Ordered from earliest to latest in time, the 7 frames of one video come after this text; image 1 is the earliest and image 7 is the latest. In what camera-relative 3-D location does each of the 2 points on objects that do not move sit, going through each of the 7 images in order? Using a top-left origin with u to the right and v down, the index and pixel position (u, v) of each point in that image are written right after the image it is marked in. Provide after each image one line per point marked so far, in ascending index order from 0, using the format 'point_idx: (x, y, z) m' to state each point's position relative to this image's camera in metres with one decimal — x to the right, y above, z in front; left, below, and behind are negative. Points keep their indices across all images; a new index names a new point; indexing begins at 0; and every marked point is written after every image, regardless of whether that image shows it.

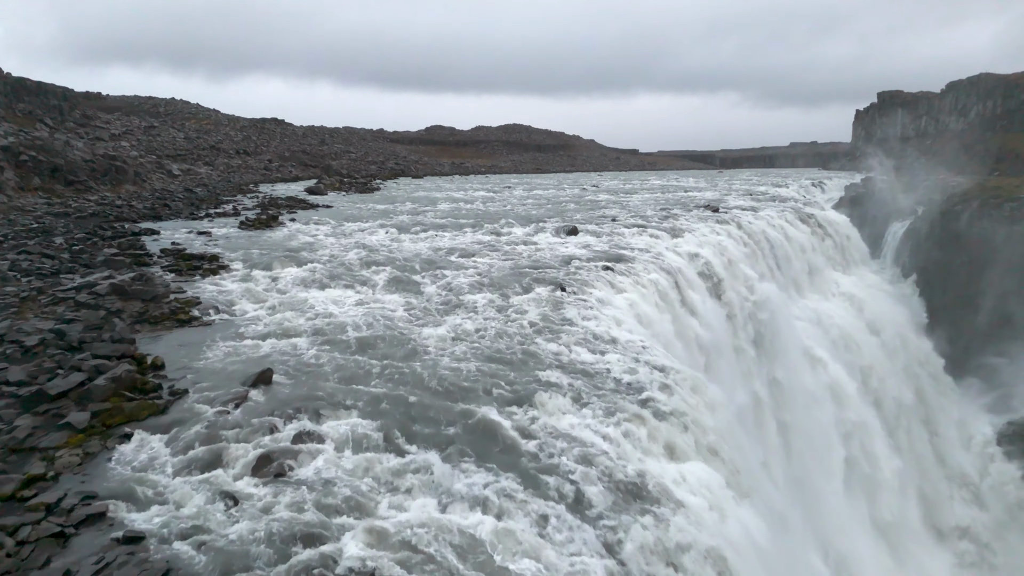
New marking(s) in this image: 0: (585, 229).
0: (+1.5, +1.2, +15.1) m
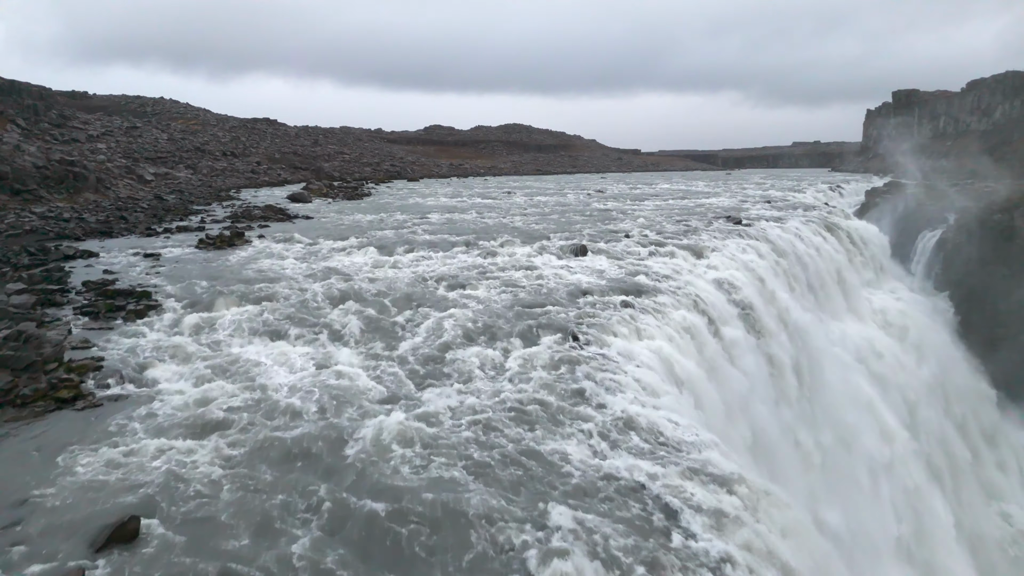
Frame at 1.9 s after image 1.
0: (+1.5, +0.7, +13.1) m
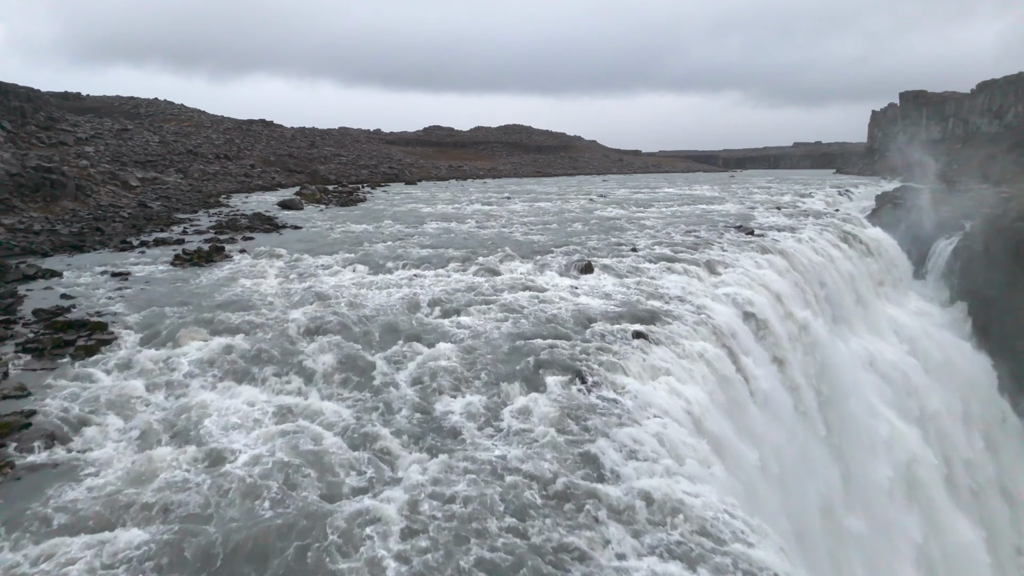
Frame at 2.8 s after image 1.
0: (+1.5, +0.4, +12.2) m
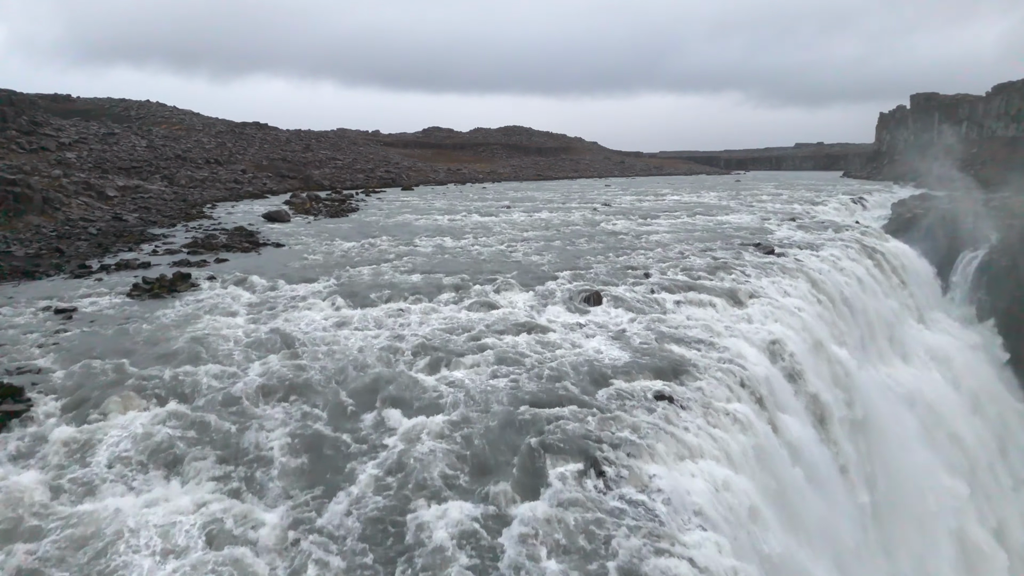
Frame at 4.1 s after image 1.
0: (+1.5, -0.1, +10.8) m
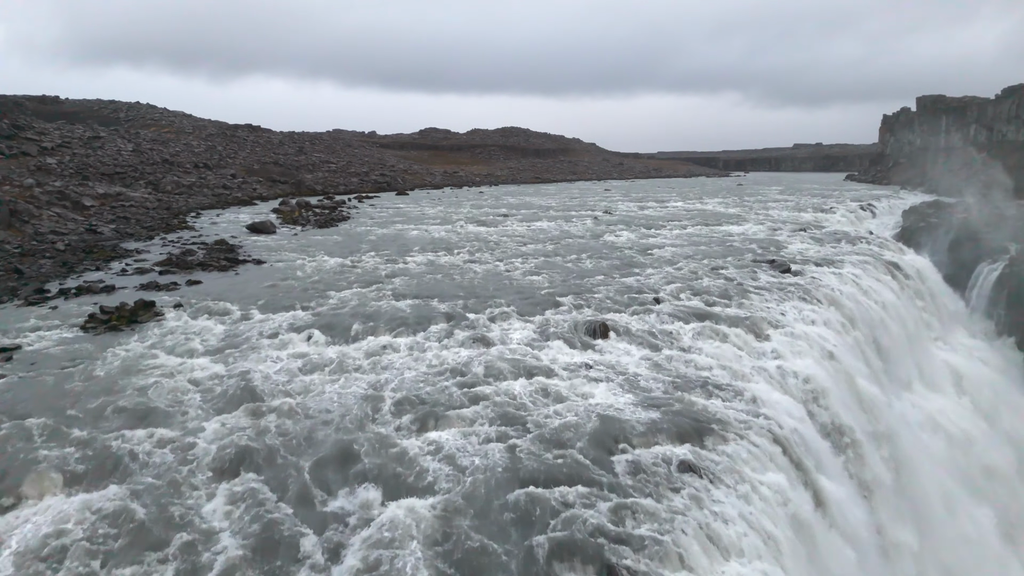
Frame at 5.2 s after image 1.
0: (+1.5, -0.5, +9.8) m
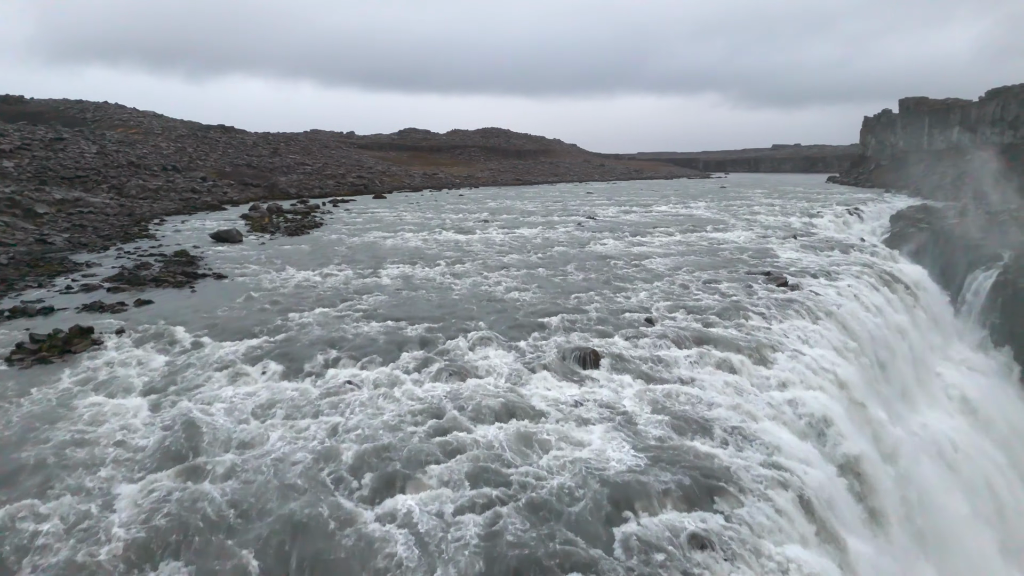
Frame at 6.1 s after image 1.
0: (+1.2, -0.8, +8.9) m
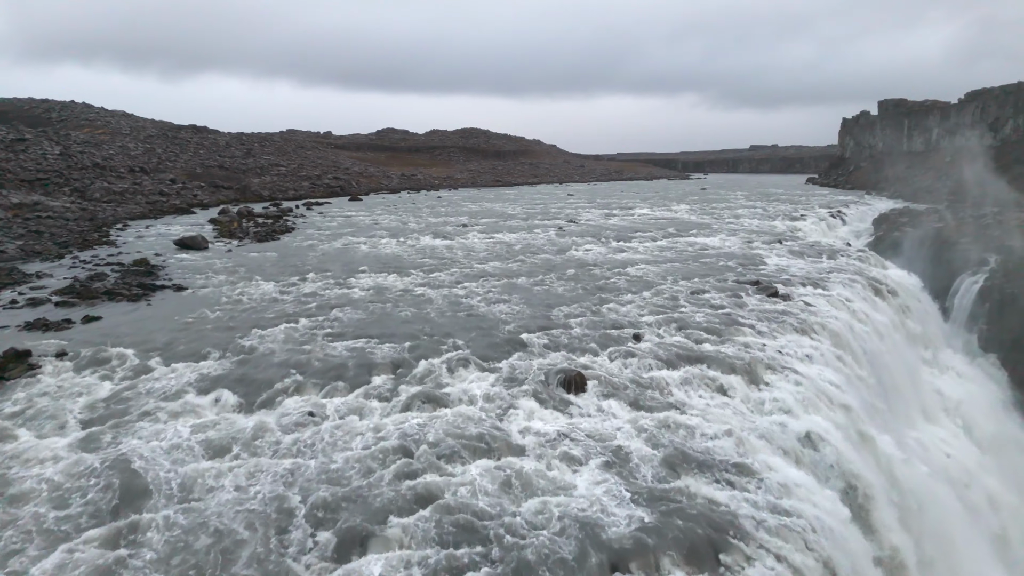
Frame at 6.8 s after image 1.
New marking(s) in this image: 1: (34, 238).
0: (+1.0, -1.0, +8.2) m
1: (-12.3, +1.3, +18.4) m
